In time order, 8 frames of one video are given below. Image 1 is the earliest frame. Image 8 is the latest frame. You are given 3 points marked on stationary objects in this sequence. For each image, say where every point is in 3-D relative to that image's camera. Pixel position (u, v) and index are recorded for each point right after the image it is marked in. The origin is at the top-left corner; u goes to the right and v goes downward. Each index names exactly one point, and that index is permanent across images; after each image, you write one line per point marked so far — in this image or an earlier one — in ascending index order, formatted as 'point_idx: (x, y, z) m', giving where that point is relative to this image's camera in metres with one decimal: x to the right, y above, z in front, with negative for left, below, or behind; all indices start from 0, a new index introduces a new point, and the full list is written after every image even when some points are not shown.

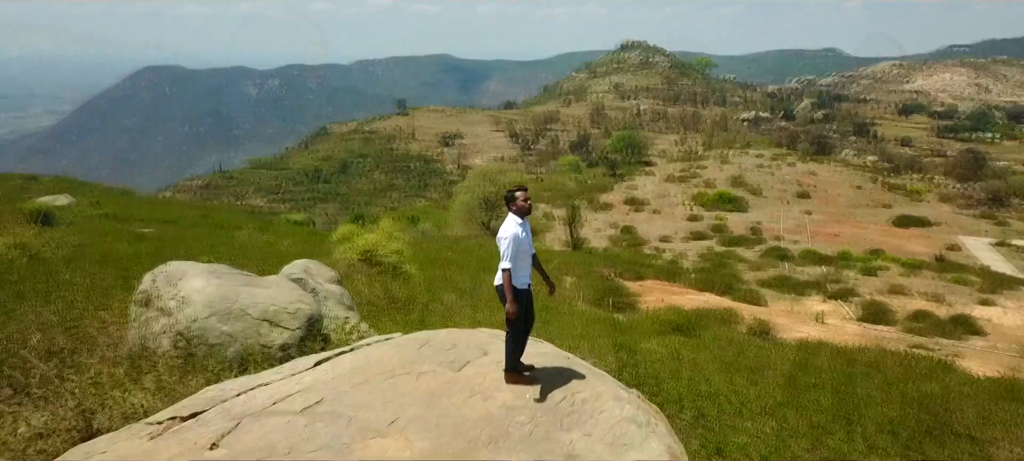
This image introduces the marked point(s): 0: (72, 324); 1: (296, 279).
0: (-3.5, -0.7, +6.6) m
1: (-1.9, -0.4, +7.4) m
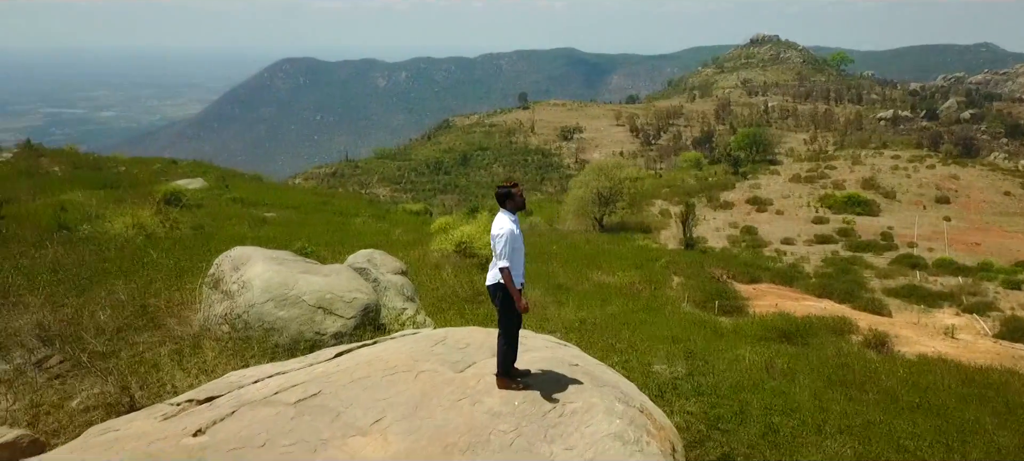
0: (-3.1, -0.6, +7.0) m
1: (-1.4, -0.4, +7.5) m
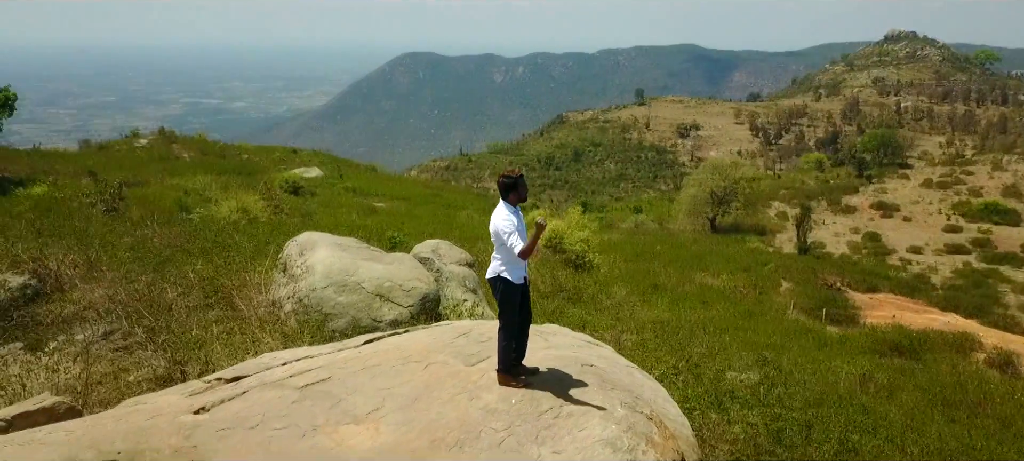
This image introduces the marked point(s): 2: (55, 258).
0: (-2.6, -0.4, +7.2) m
1: (-0.8, -0.3, +7.5) m
2: (-3.8, -0.2, +6.9) m
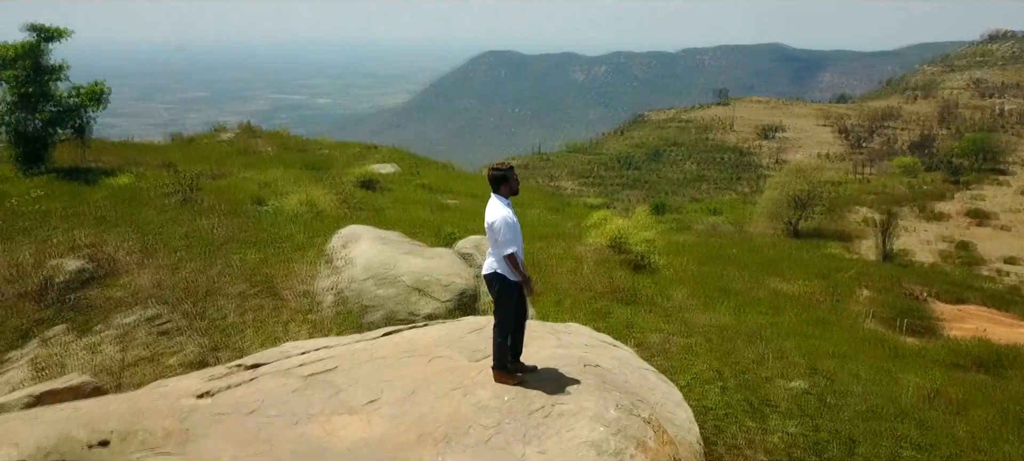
0: (-2.2, -0.3, +7.4) m
1: (-0.4, -0.2, +7.5) m
2: (-3.5, -0.1, +7.2) m
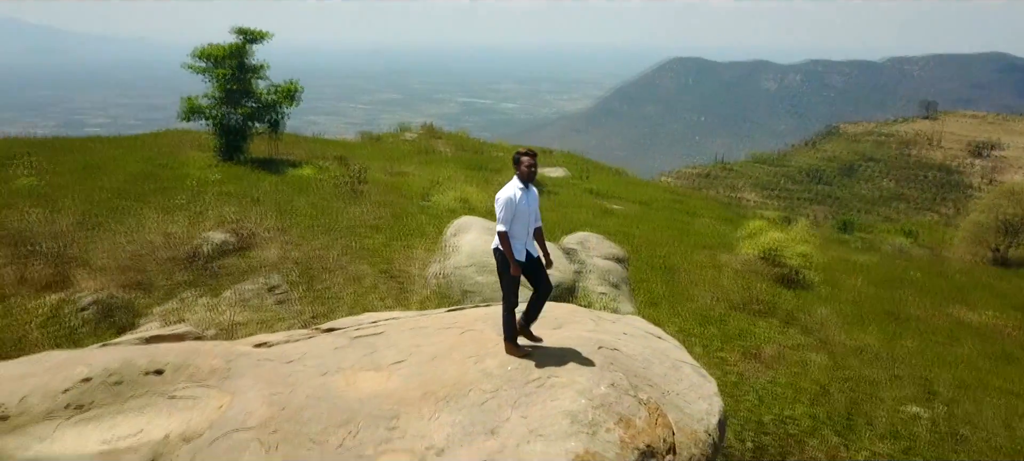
0: (-1.2, -0.2, +8.0) m
1: (+0.5, -0.2, +7.7) m
2: (-2.5, +0.1, +8.0) m
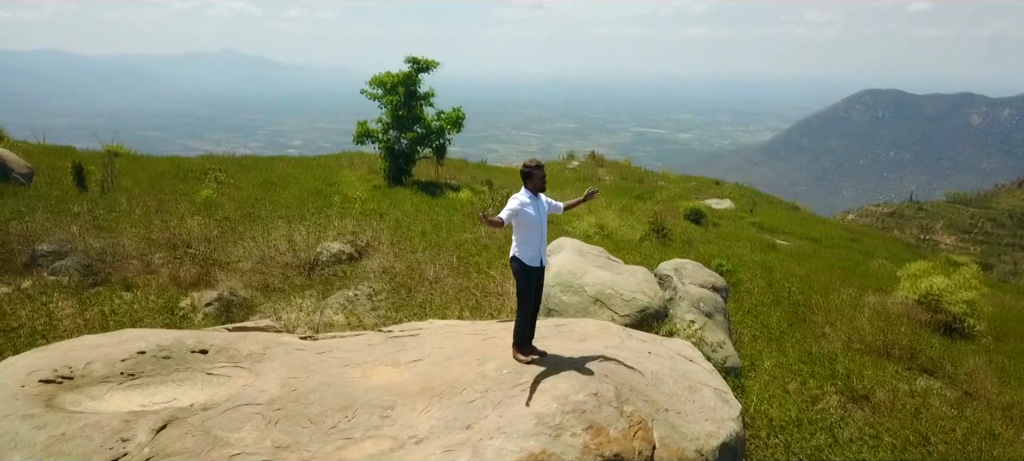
0: (-0.3, -0.4, +8.3) m
1: (+1.4, -0.4, +7.7) m
2: (-1.5, 0.0, +8.7) m
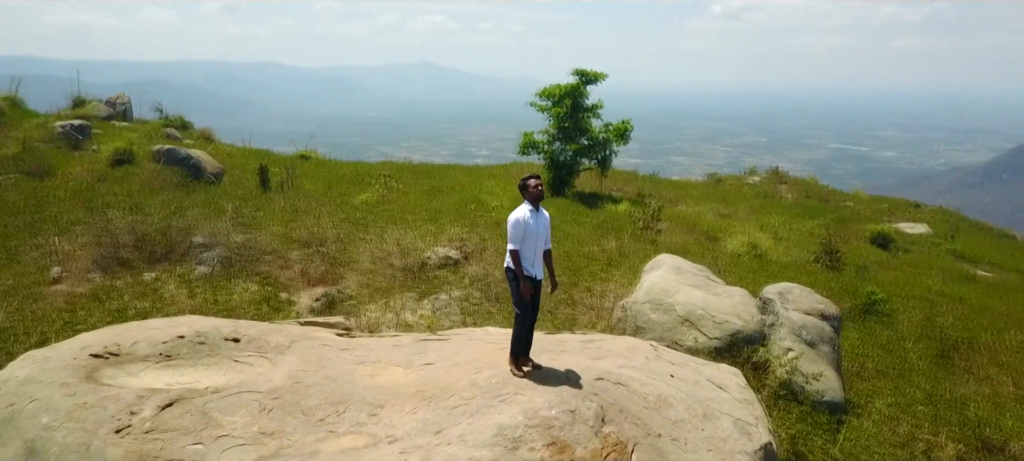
0: (+0.8, -0.5, +8.3) m
1: (+2.2, -0.6, +7.3) m
2: (-0.3, -0.1, +8.9) m
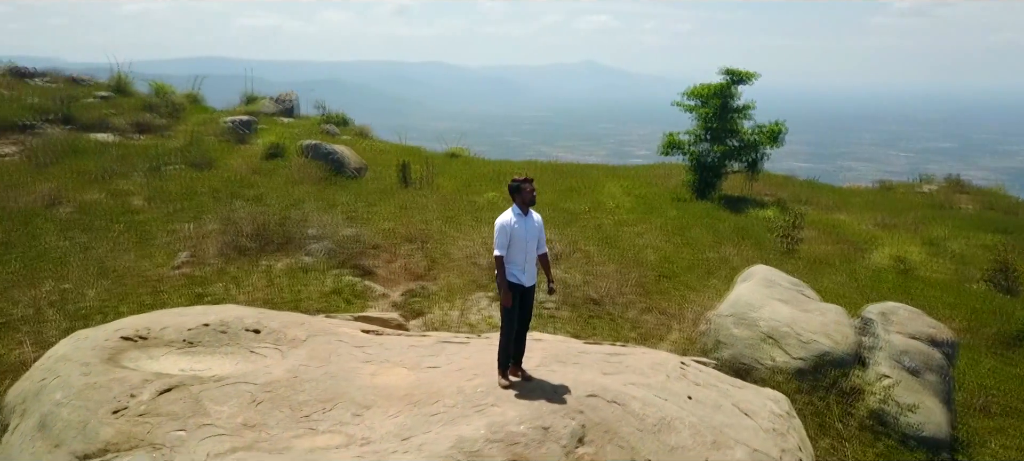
0: (+1.6, -0.6, +7.9) m
1: (+2.9, -0.7, +6.7) m
2: (+0.6, -0.1, +8.7) m
